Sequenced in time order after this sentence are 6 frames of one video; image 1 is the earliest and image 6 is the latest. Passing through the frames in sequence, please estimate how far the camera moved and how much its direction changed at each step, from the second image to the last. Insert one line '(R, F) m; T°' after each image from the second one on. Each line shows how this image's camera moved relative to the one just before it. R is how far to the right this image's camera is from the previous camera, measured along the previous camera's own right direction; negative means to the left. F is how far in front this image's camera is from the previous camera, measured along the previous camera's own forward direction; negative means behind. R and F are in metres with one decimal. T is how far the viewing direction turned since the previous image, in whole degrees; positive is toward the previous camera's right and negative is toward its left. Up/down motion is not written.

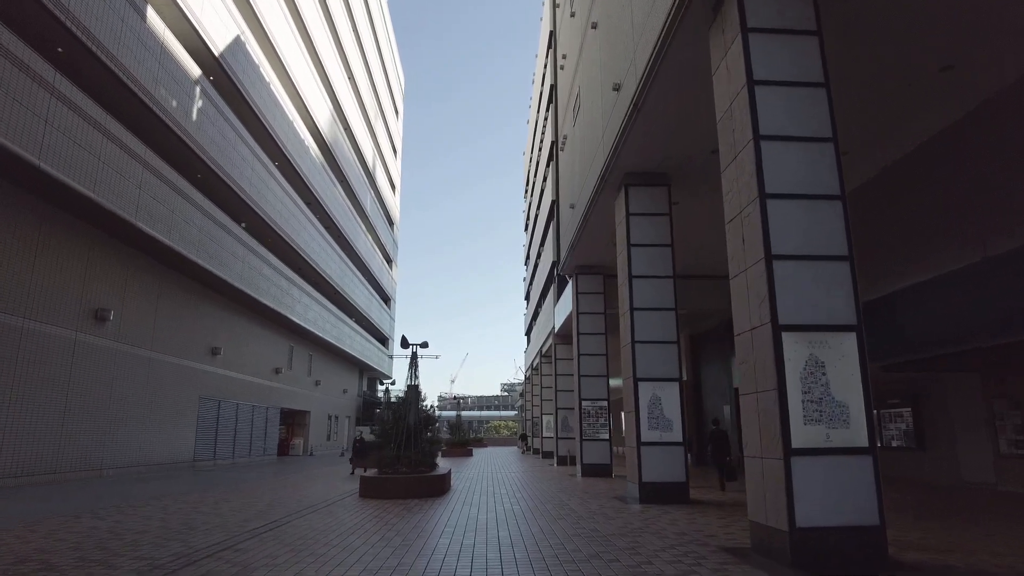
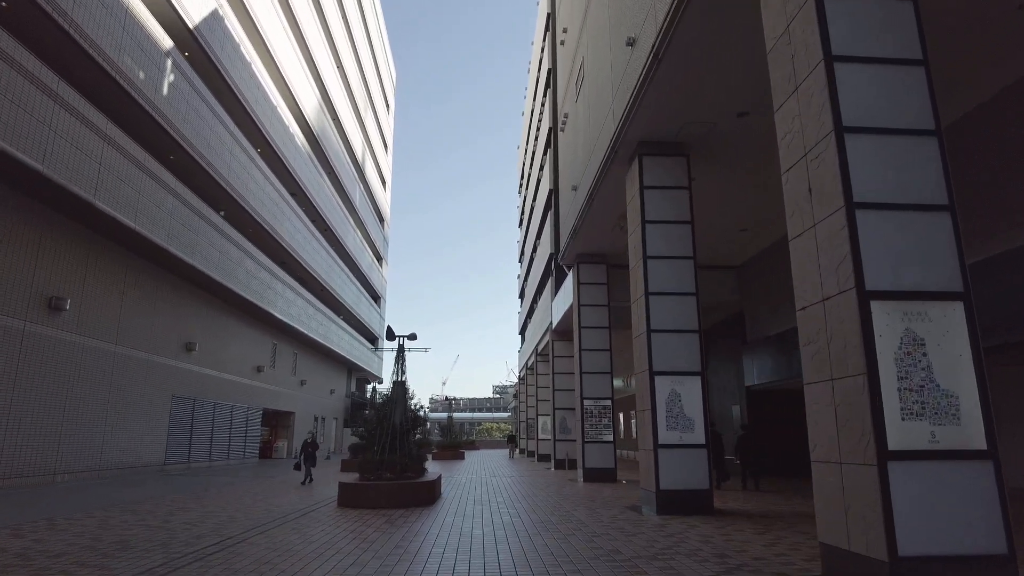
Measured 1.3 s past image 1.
(-0.1, +1.4) m; +1°
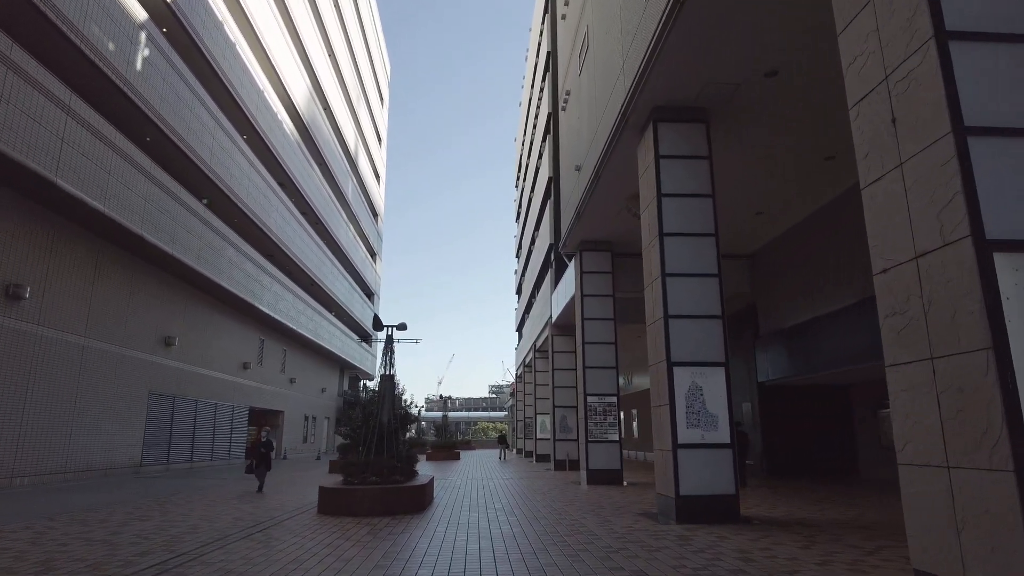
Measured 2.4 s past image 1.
(-0.1, +1.2) m; 0°
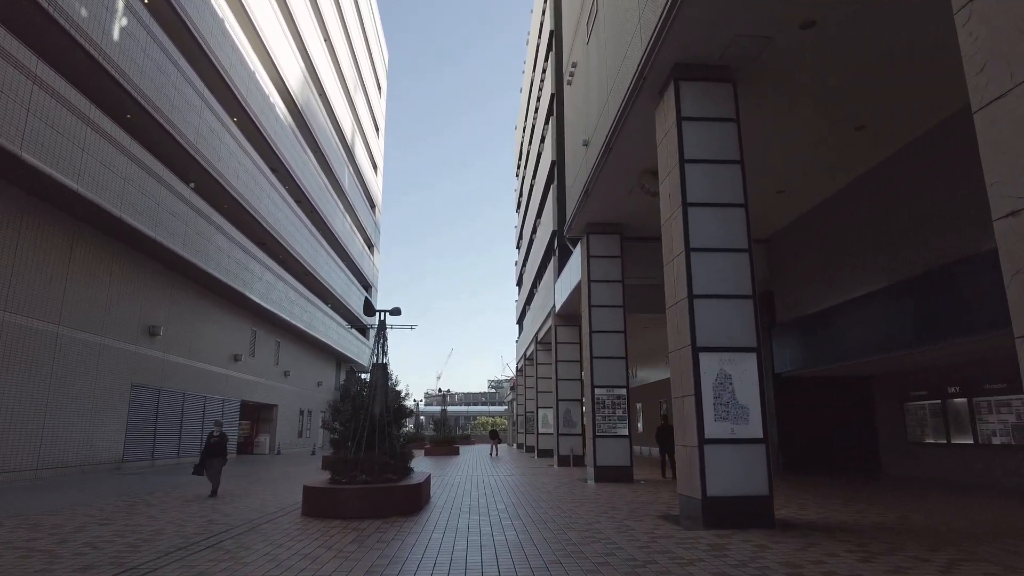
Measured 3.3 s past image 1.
(-0.1, +1.0) m; 0°
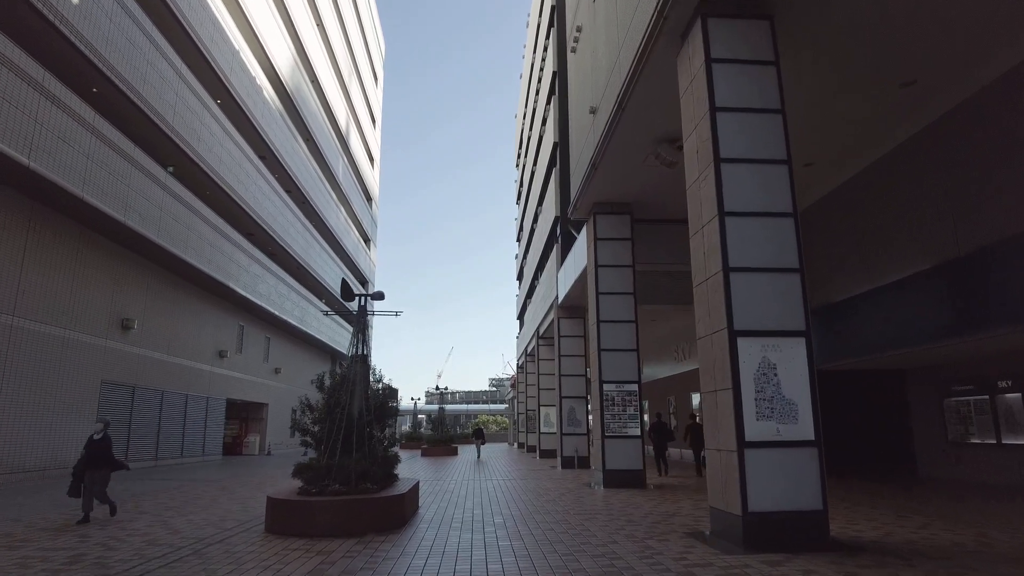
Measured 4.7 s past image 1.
(0.0, +1.4) m; 0°
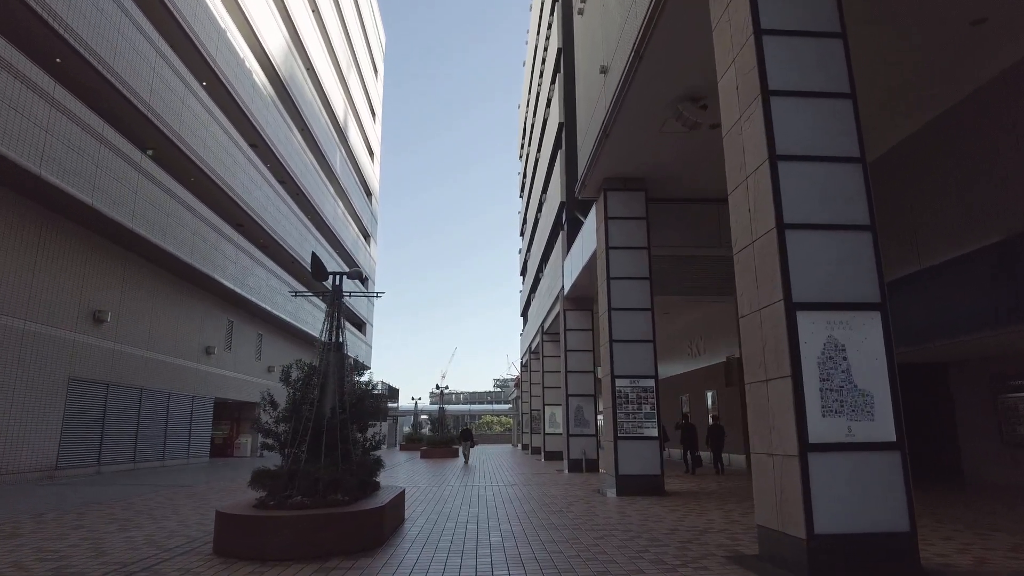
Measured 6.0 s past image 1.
(+0.1, +1.4) m; 0°
